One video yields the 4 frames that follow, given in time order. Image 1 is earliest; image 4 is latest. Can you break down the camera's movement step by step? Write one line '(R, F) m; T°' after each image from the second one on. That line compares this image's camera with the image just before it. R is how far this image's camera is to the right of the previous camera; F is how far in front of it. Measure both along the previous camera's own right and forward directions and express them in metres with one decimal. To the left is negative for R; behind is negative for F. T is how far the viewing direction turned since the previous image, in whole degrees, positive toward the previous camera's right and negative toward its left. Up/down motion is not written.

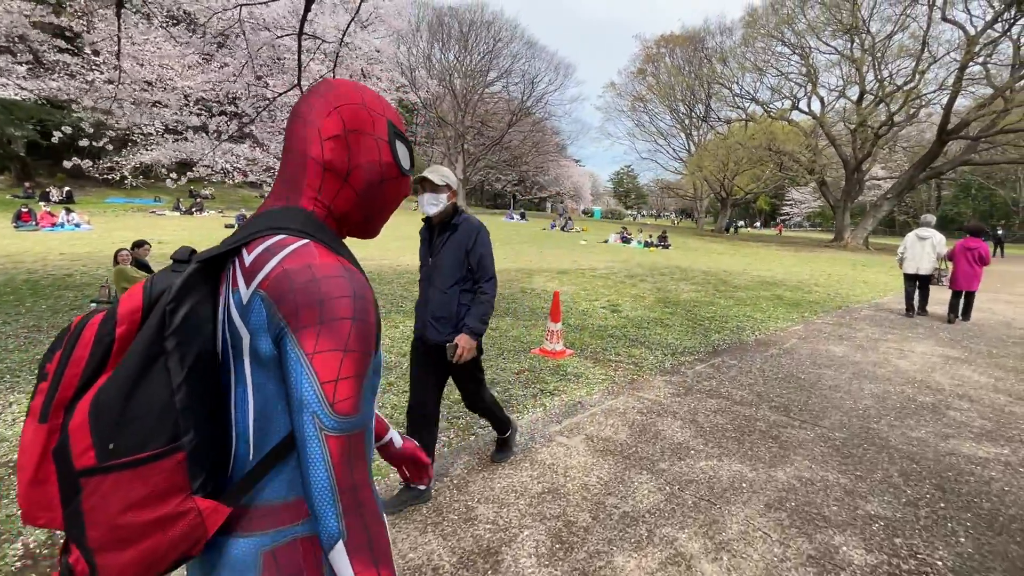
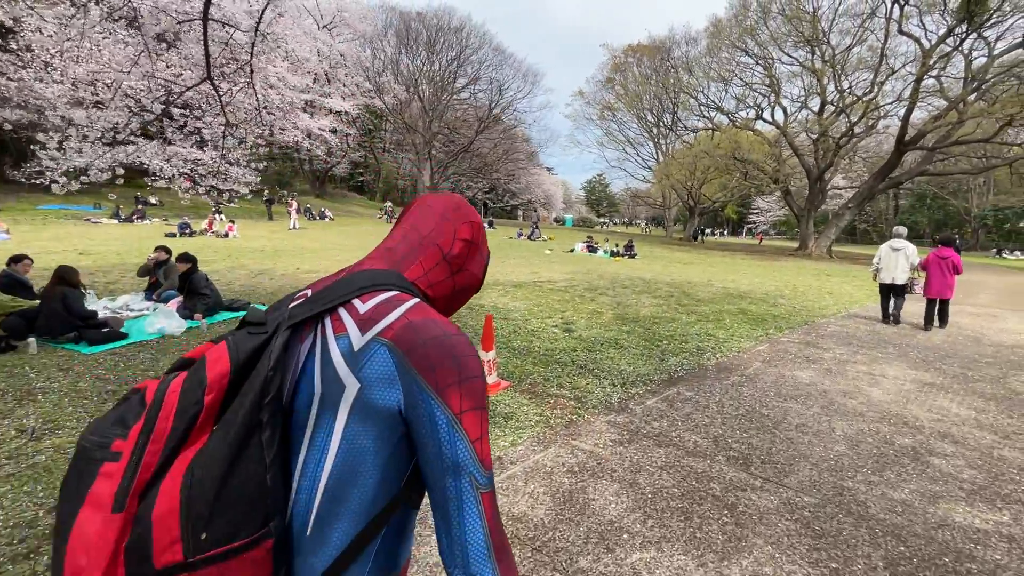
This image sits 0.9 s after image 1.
(+0.4, +0.6) m; +3°
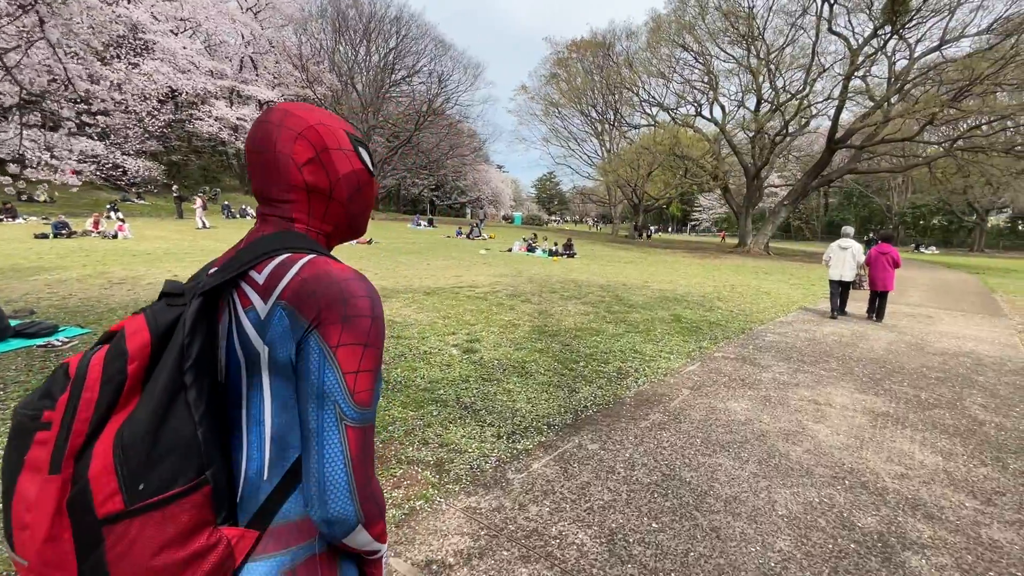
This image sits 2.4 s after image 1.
(+0.7, +1.0) m; +5°
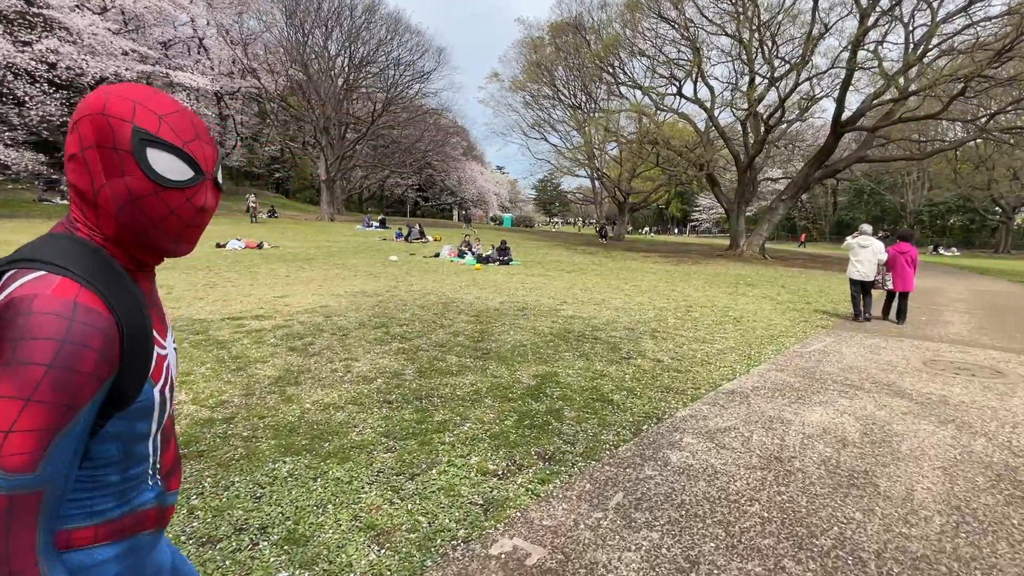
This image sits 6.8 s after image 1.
(+2.2, +3.1) m; -1°
